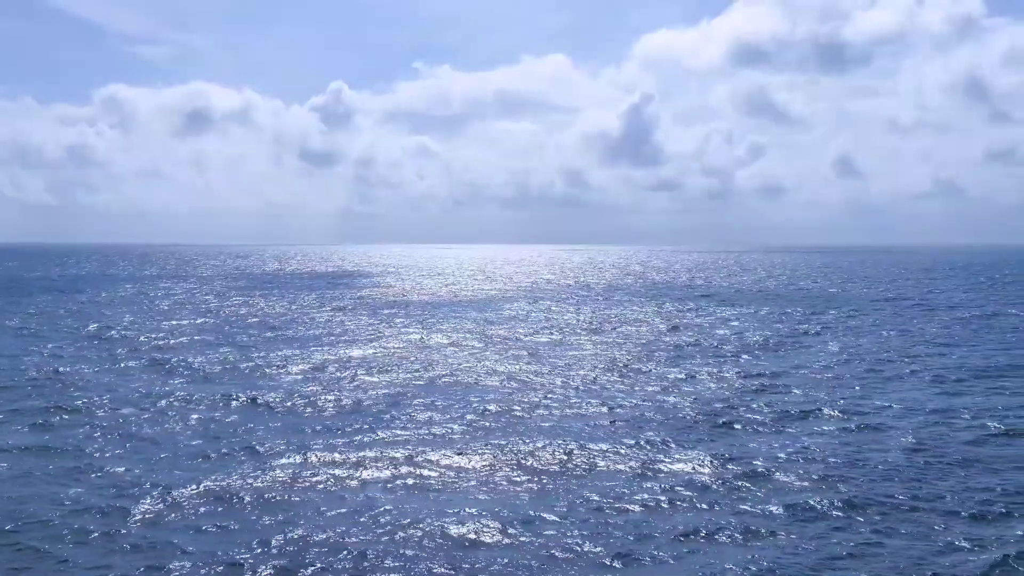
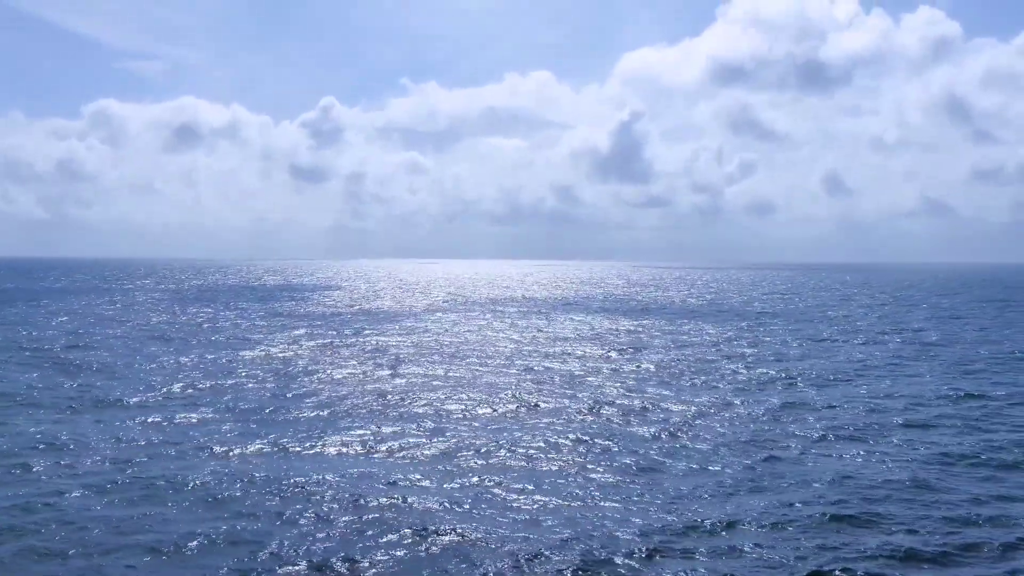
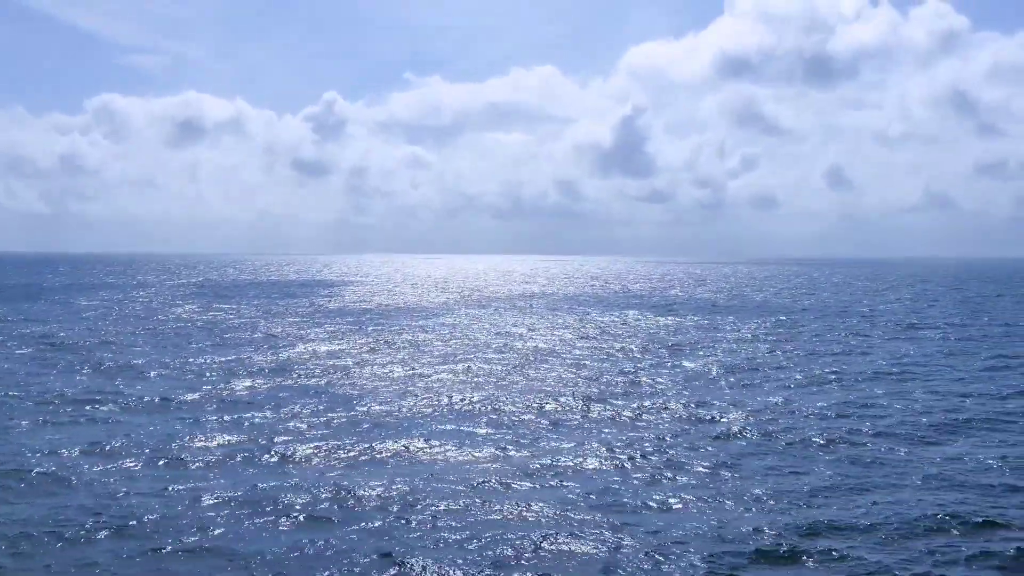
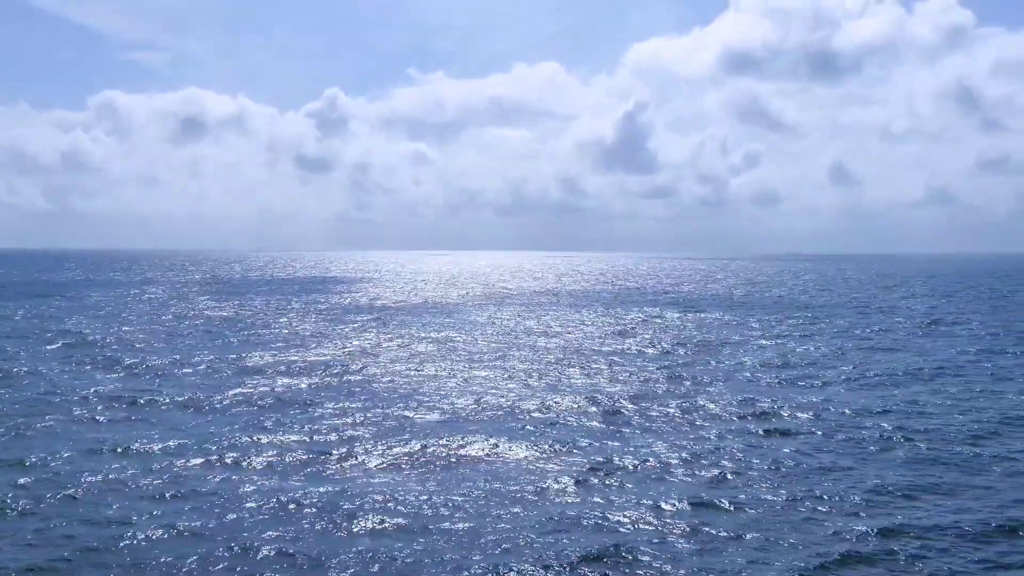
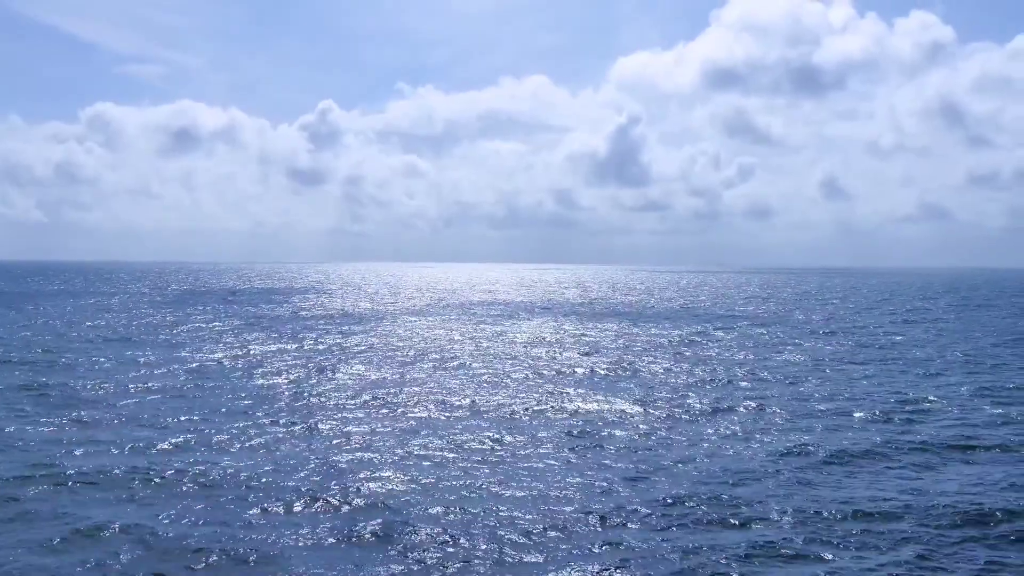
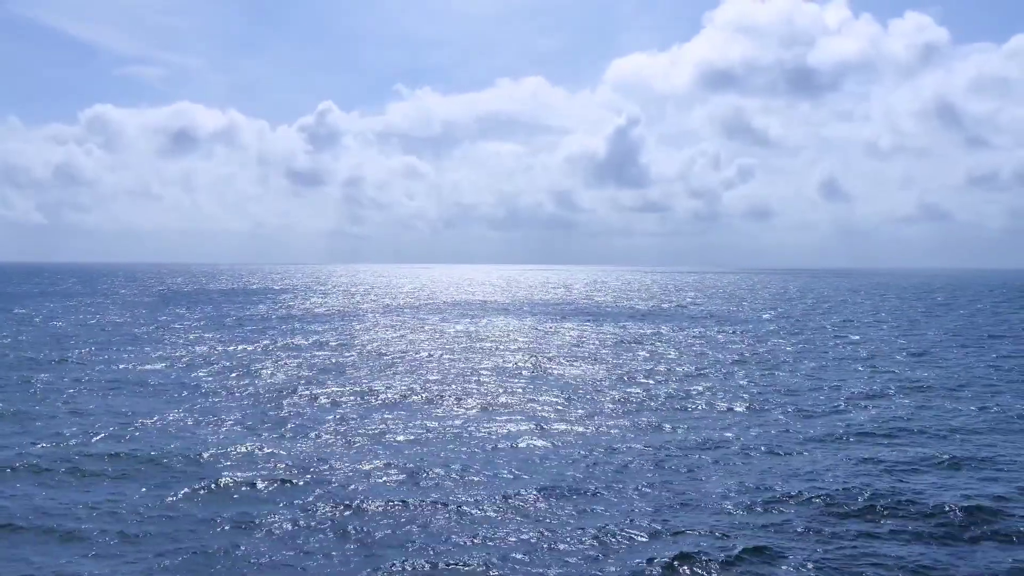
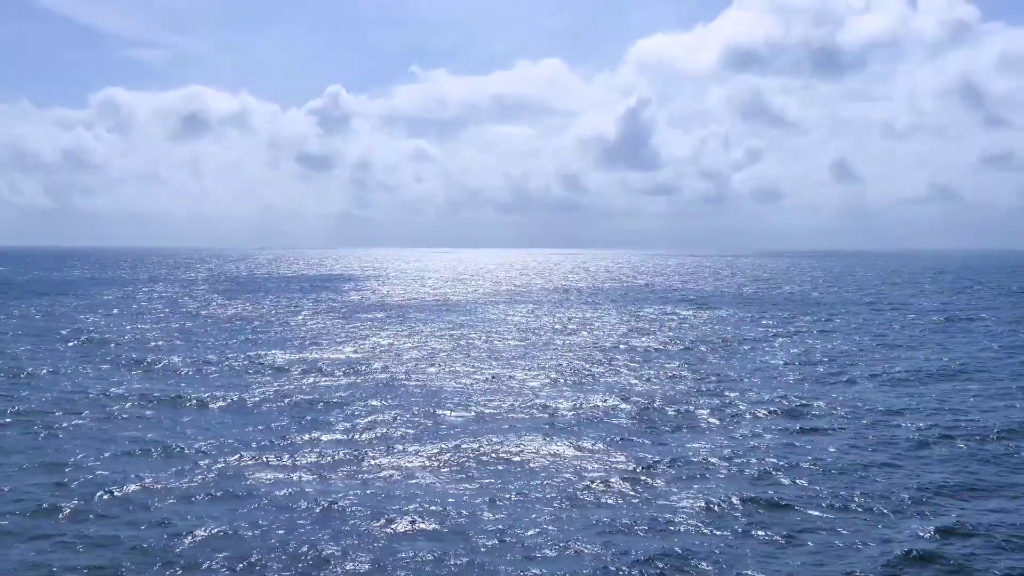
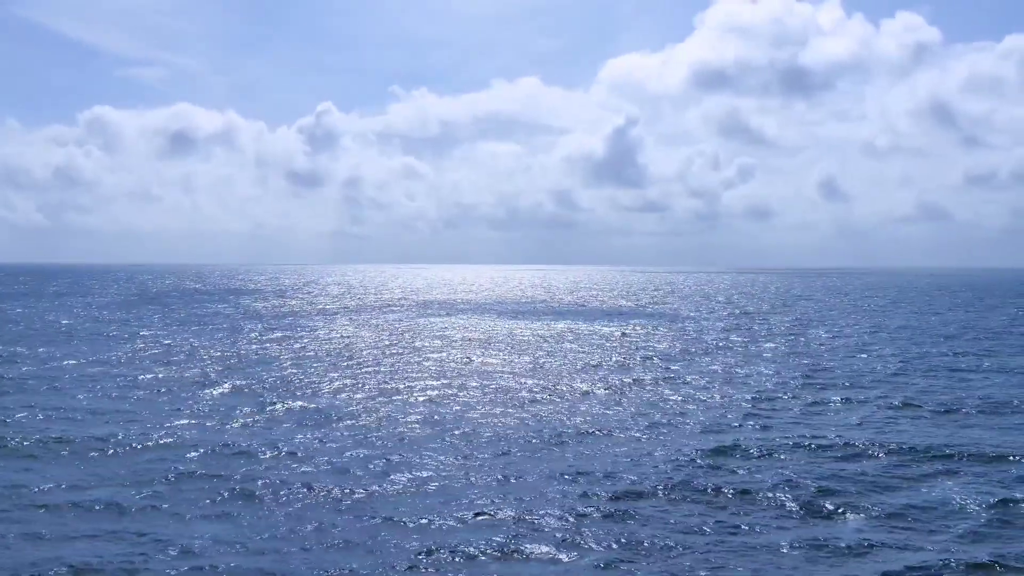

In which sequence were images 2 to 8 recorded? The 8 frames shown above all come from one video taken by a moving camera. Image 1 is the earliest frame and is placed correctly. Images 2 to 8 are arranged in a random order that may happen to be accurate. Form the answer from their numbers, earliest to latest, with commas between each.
7, 4, 3, 2, 5, 6, 8
